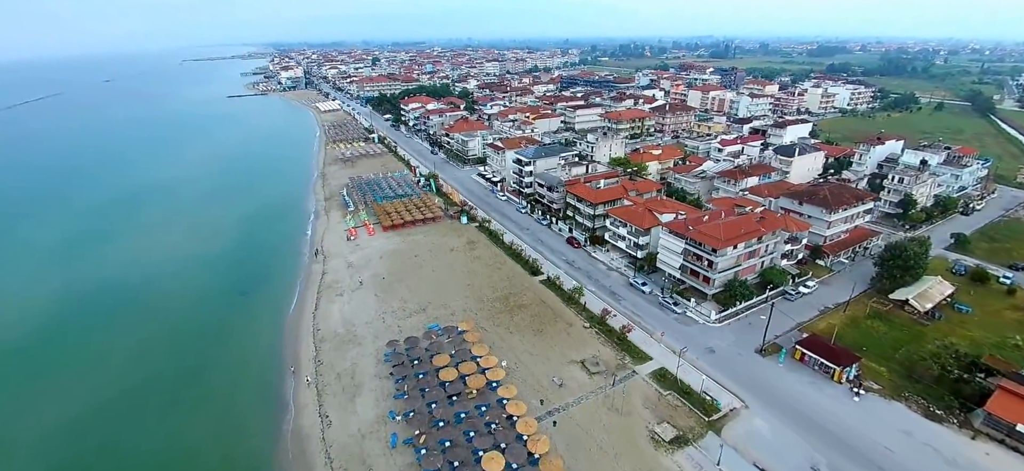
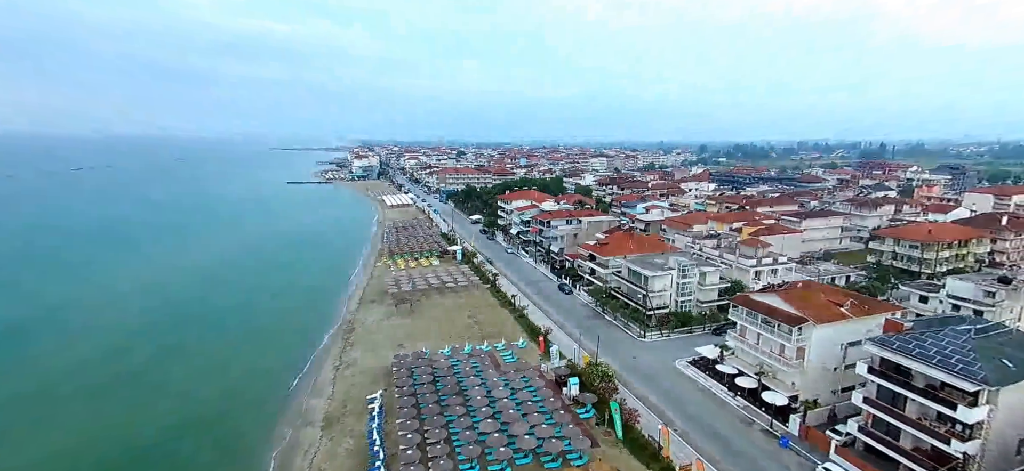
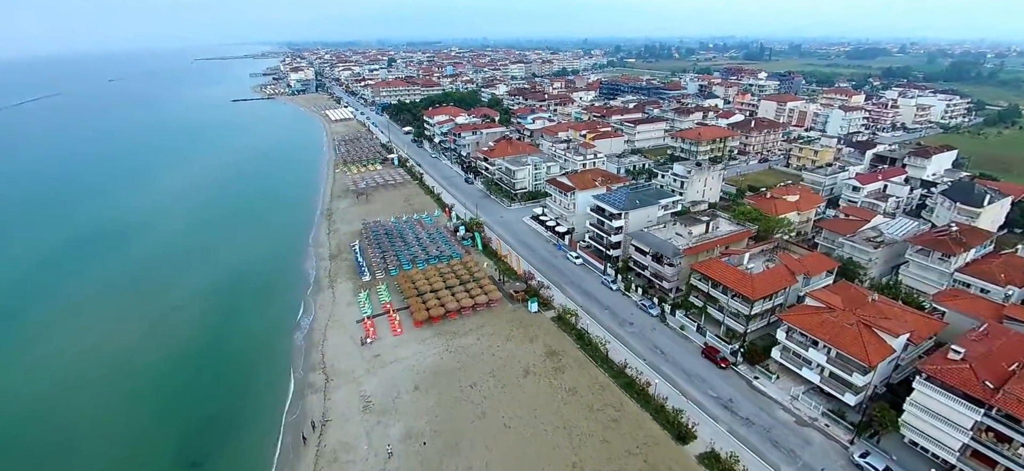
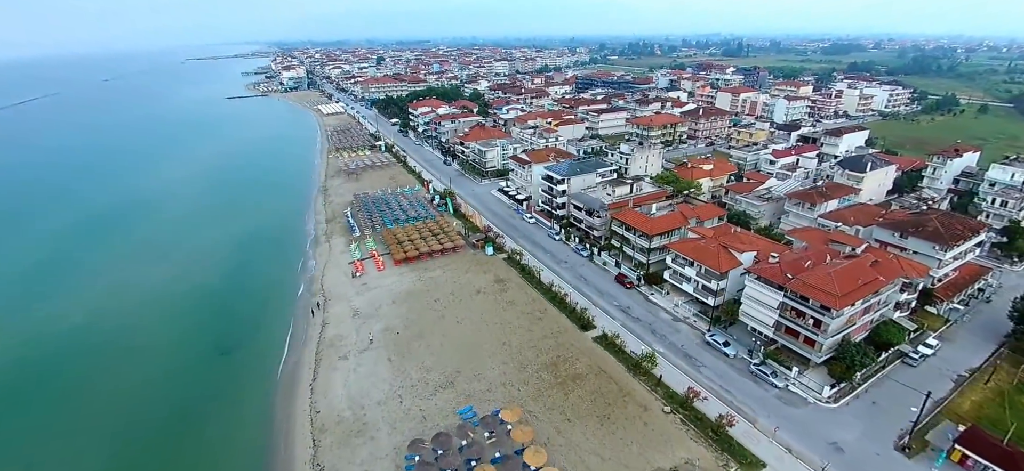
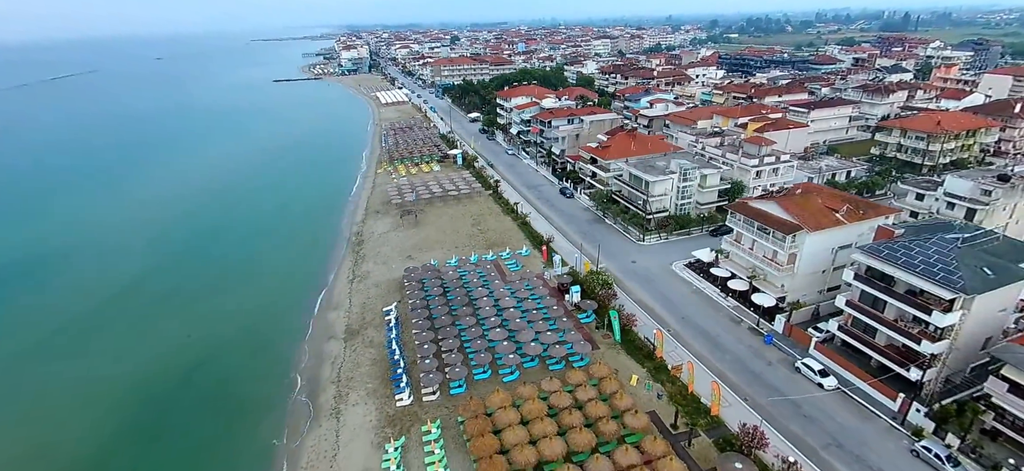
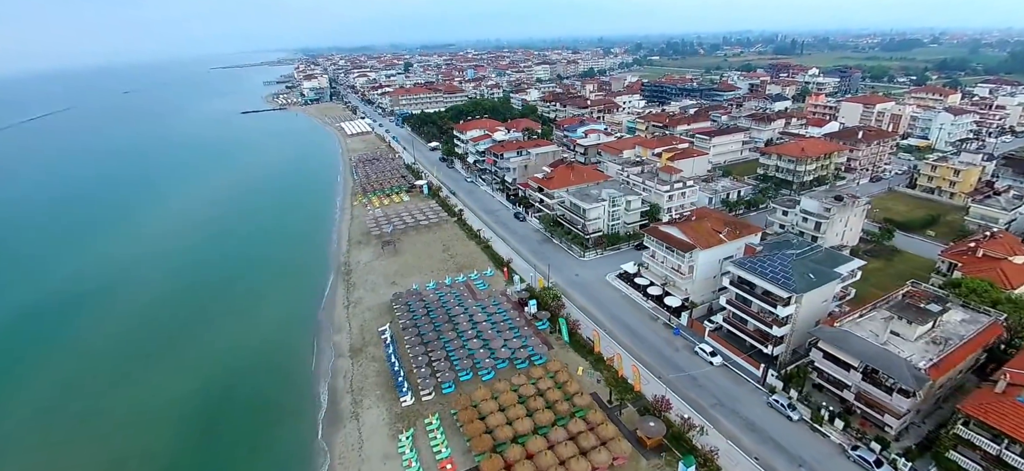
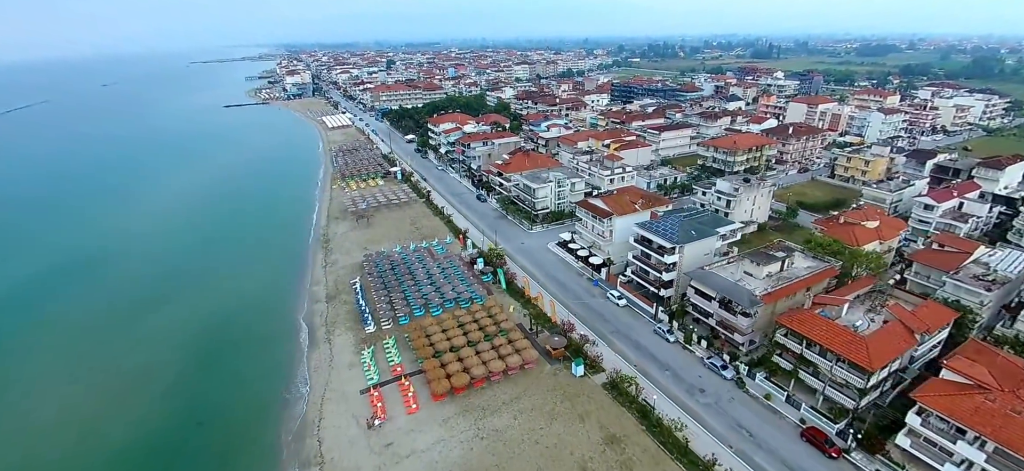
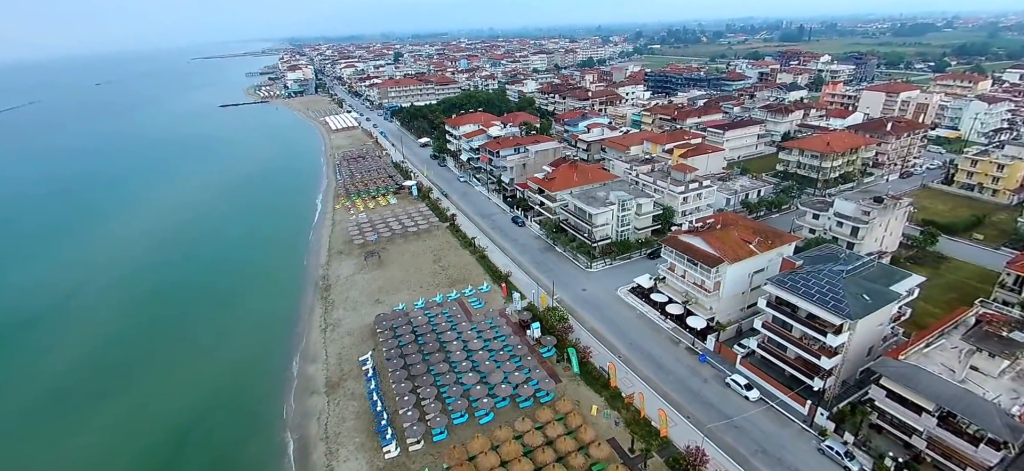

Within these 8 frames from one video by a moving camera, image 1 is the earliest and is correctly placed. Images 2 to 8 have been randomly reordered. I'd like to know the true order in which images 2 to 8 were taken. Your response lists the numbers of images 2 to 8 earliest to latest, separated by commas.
4, 3, 7, 6, 8, 5, 2
